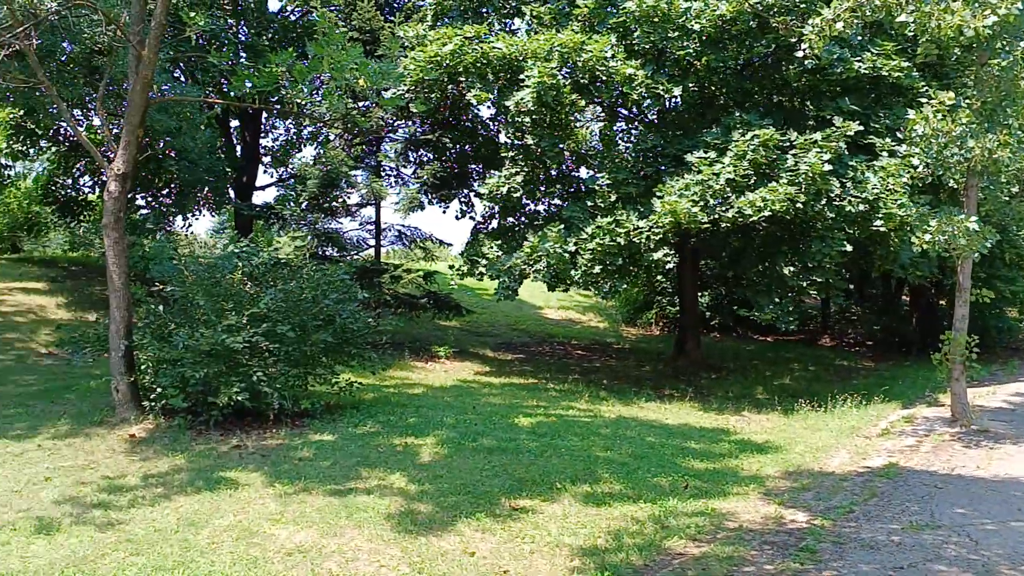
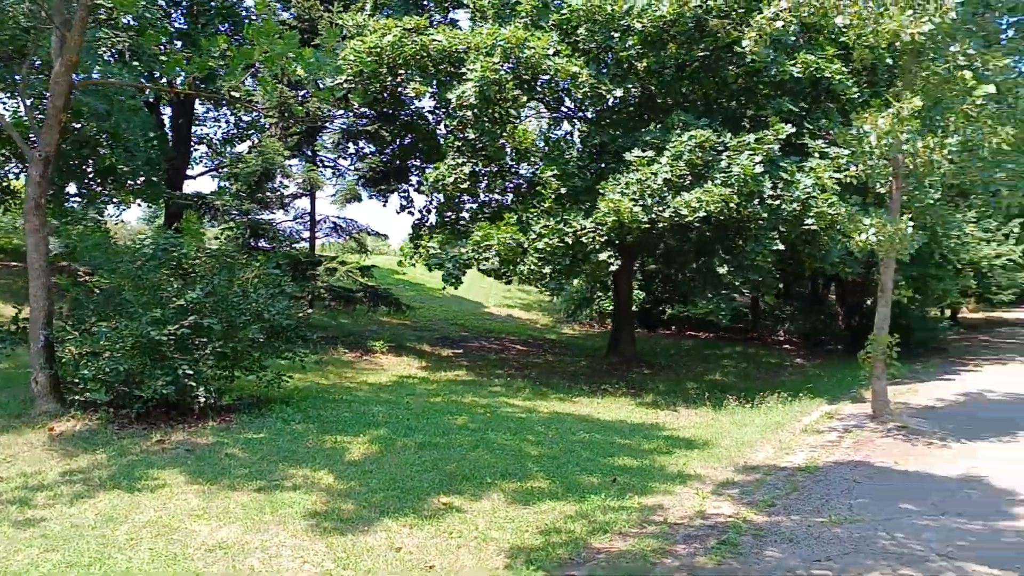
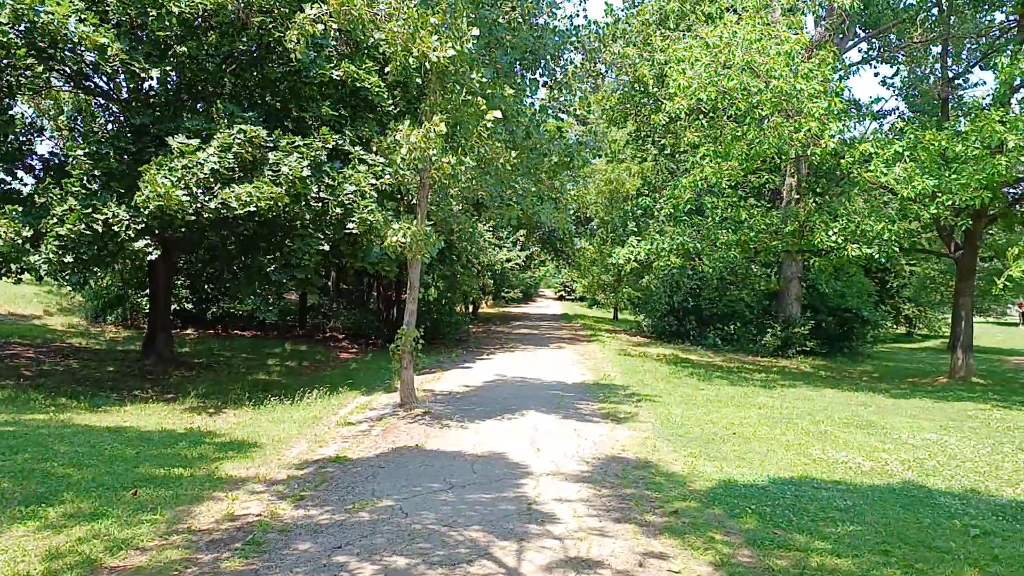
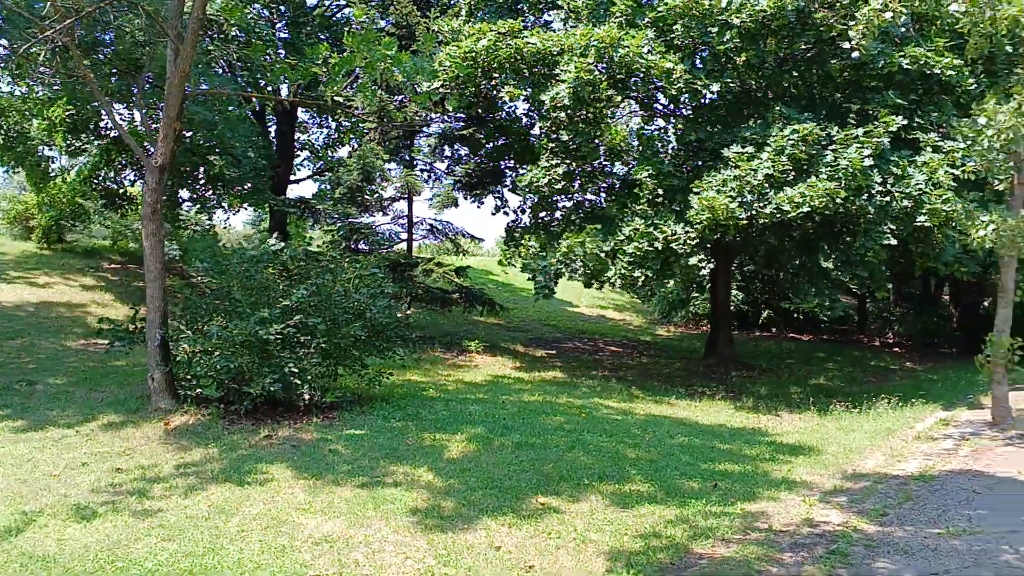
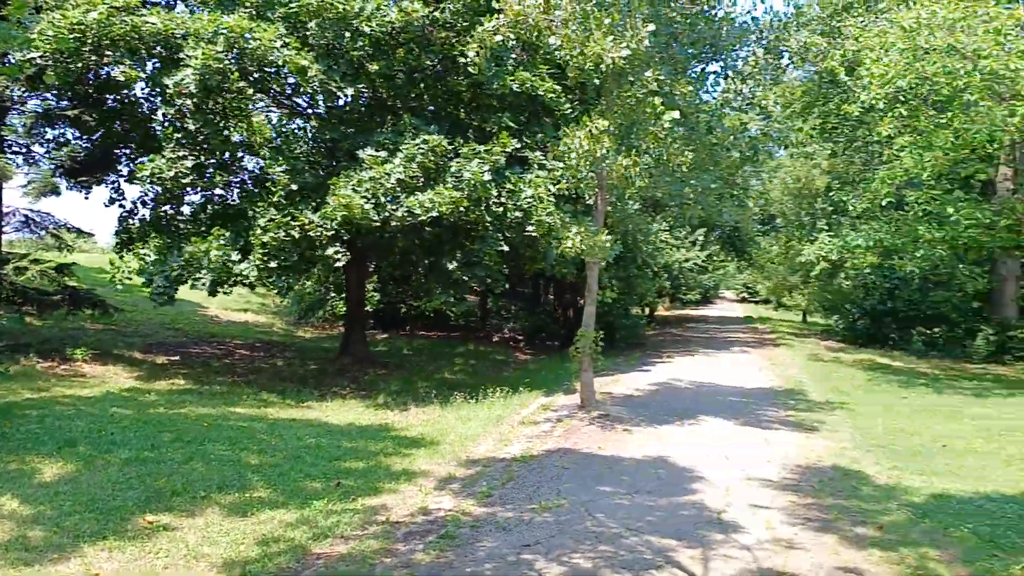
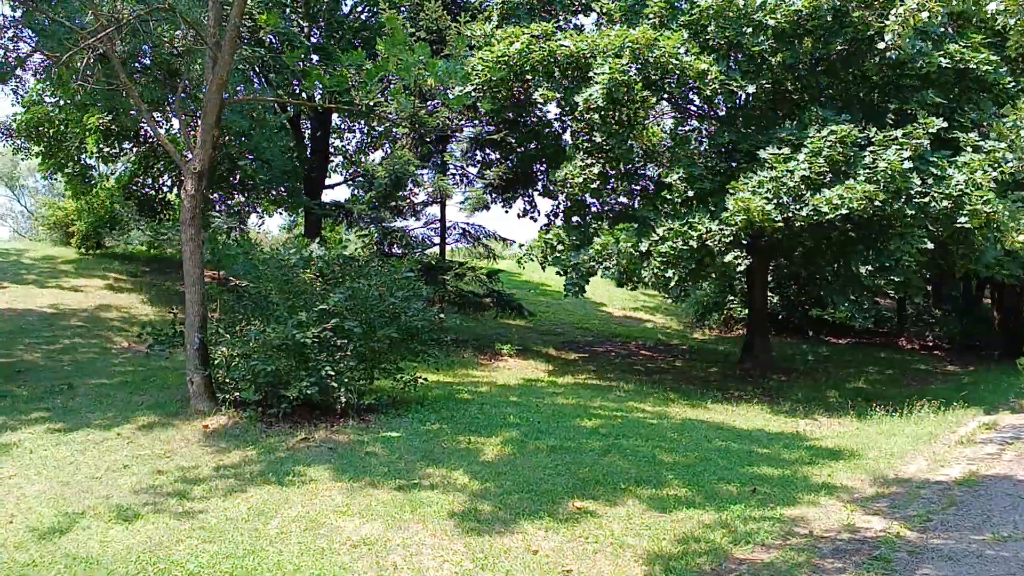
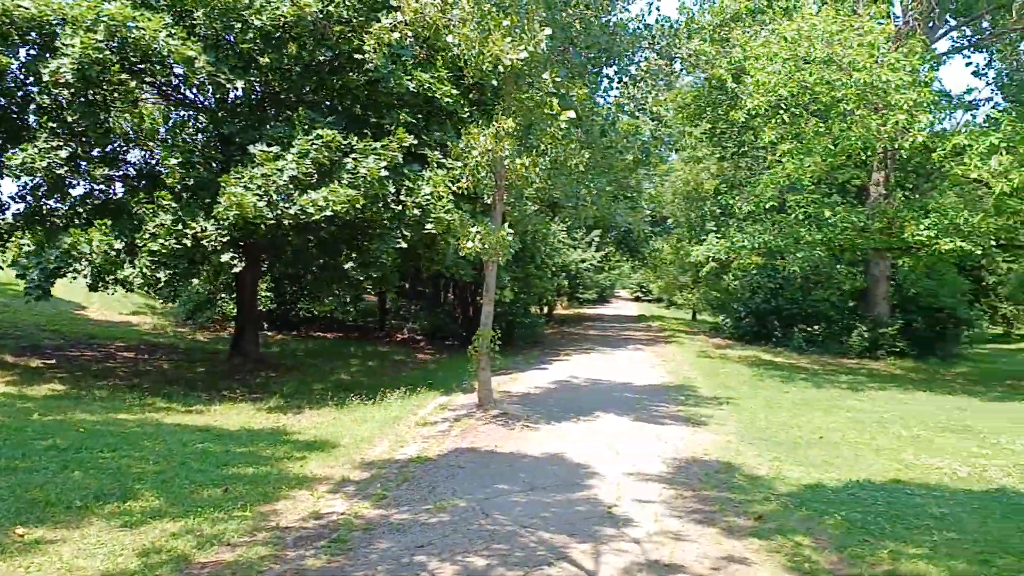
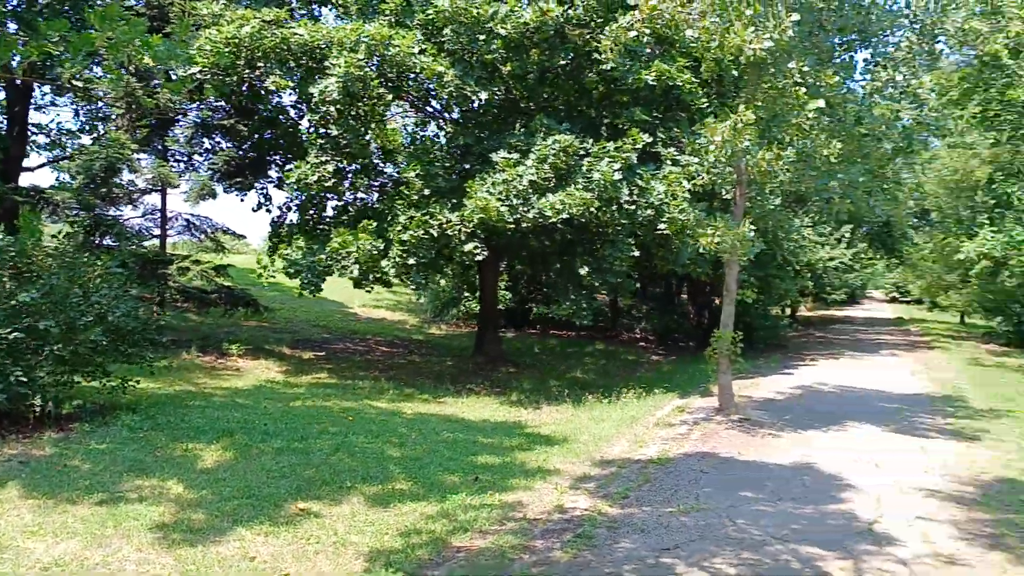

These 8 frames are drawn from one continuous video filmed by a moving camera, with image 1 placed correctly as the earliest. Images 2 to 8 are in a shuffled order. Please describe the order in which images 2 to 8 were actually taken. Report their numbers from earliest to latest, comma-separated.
6, 4, 2, 8, 5, 7, 3
